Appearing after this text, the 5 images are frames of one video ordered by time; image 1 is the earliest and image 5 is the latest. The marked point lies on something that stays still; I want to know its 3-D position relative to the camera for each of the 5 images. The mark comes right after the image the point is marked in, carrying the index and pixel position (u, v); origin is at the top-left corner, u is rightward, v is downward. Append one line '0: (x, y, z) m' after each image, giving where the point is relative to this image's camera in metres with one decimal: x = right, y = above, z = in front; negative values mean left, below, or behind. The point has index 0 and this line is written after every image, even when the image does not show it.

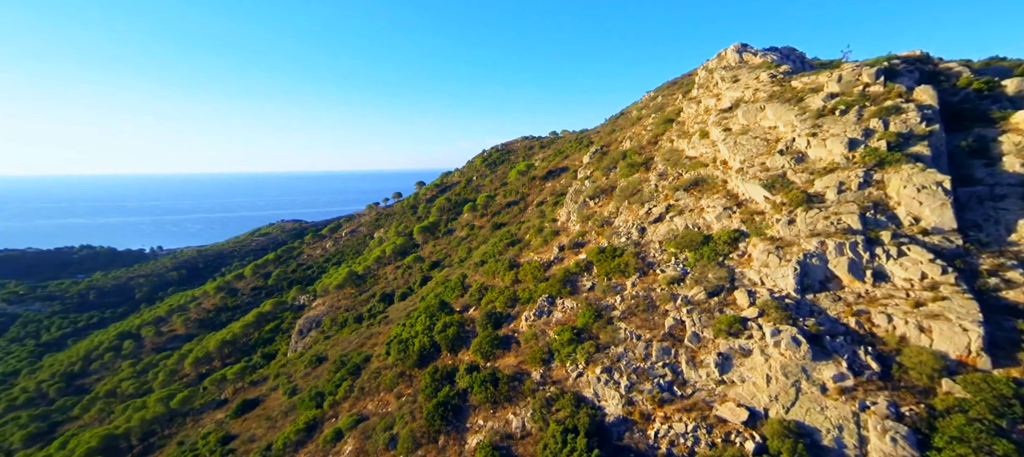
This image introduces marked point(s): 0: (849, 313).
0: (+11.4, -2.9, +16.2) m
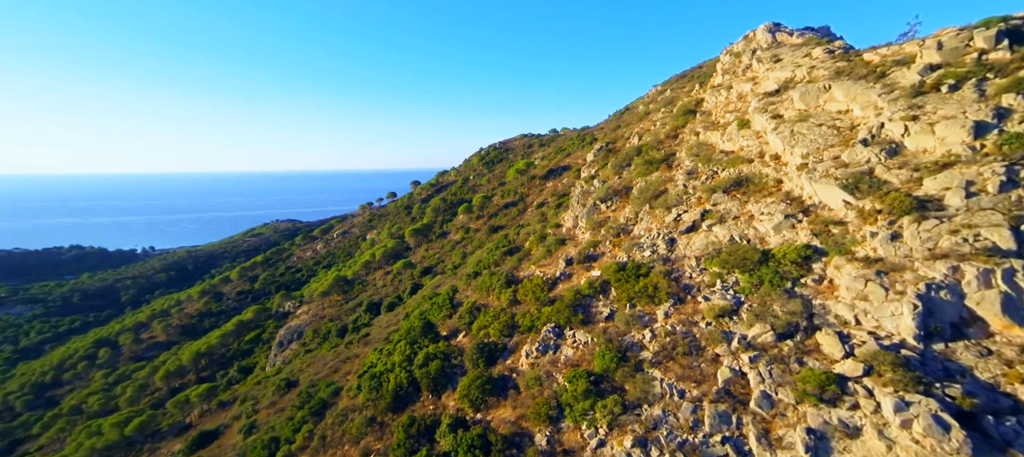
0: (+11.4, -3.4, +10.8) m
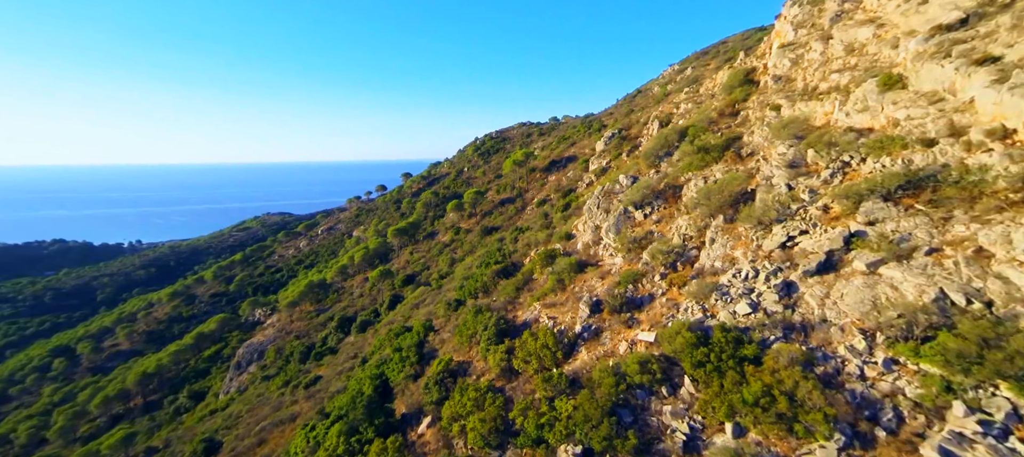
0: (+11.2, -4.5, +1.0) m
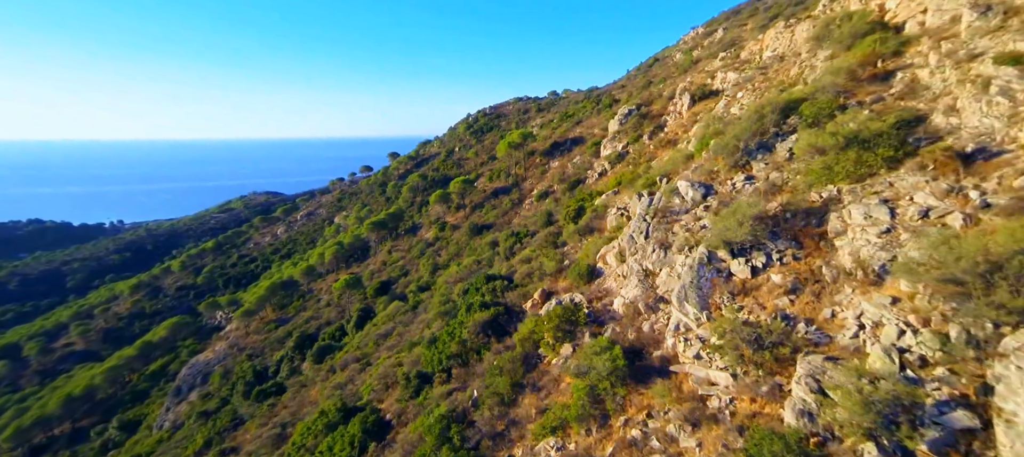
0: (+11.1, -7.0, -9.0) m
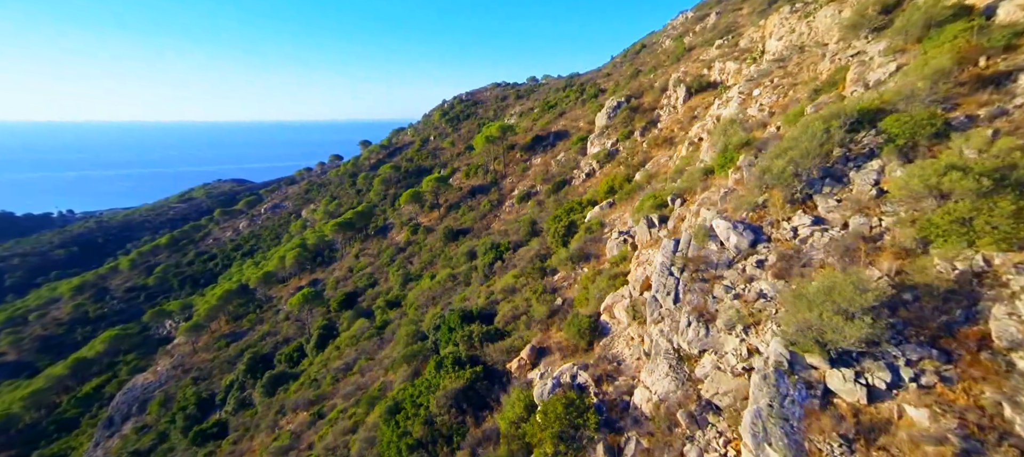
0: (+11.9, -9.1, -12.7) m
